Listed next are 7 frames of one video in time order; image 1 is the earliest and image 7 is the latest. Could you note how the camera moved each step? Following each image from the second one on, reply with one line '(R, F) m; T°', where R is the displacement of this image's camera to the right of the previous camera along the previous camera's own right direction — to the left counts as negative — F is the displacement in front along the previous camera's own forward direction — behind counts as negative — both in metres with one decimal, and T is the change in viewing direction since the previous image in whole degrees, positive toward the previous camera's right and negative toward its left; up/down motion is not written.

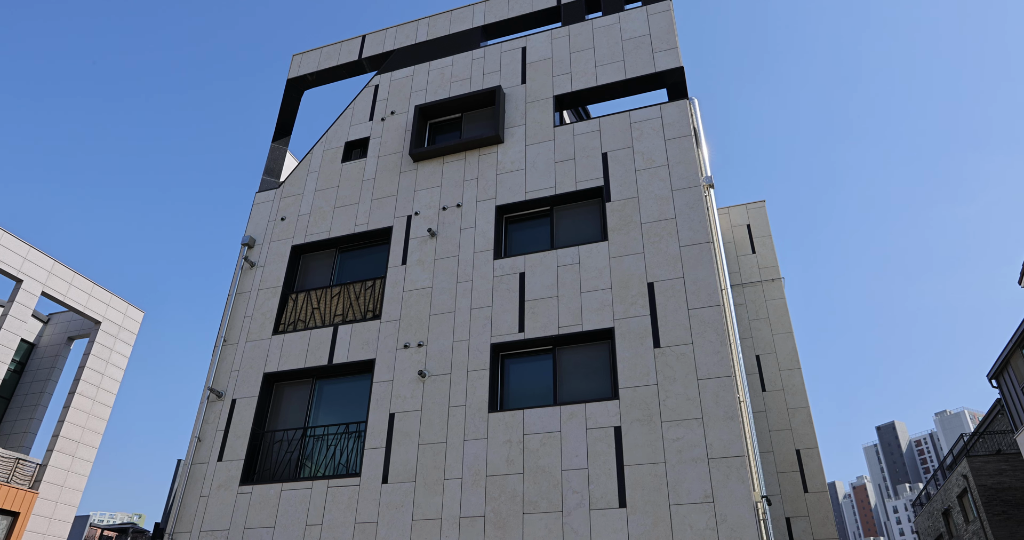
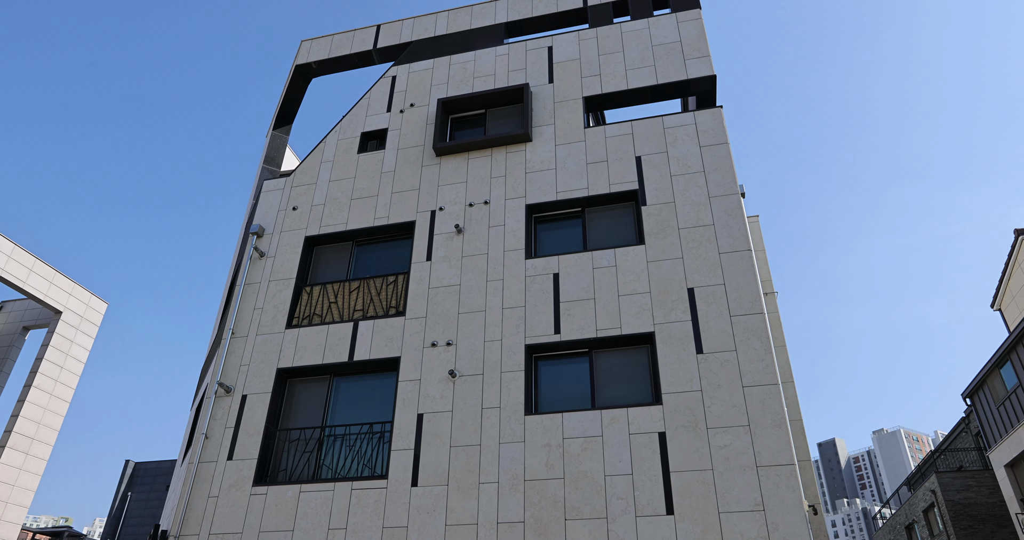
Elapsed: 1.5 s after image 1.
(-1.8, +0.4) m; +4°
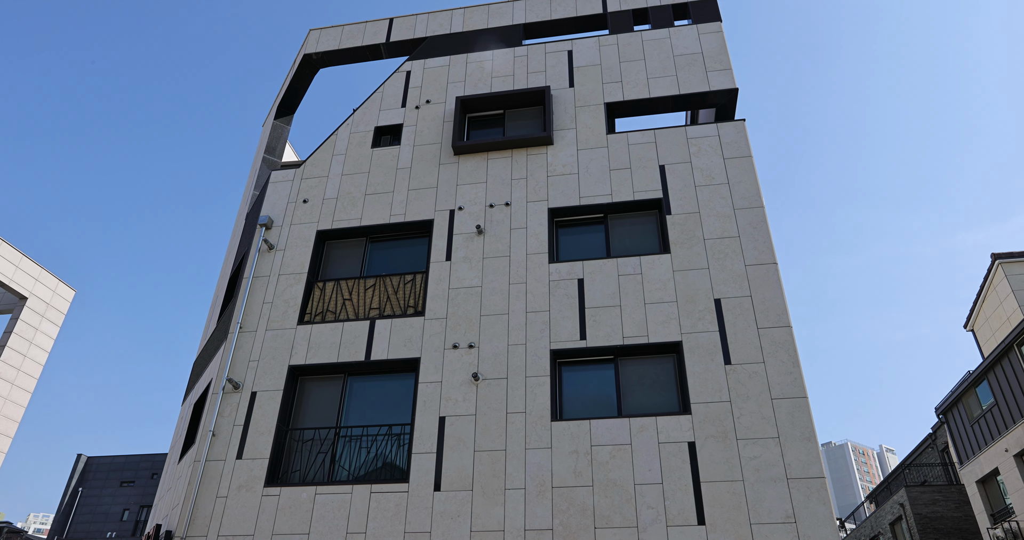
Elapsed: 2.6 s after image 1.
(-1.4, +0.2) m; +3°
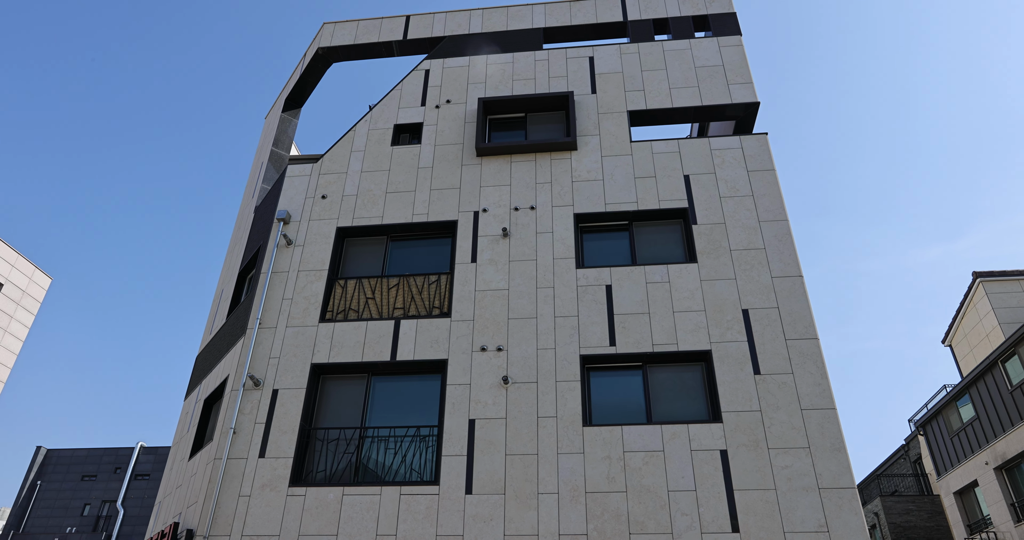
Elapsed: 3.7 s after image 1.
(-1.4, 0.0) m; +3°
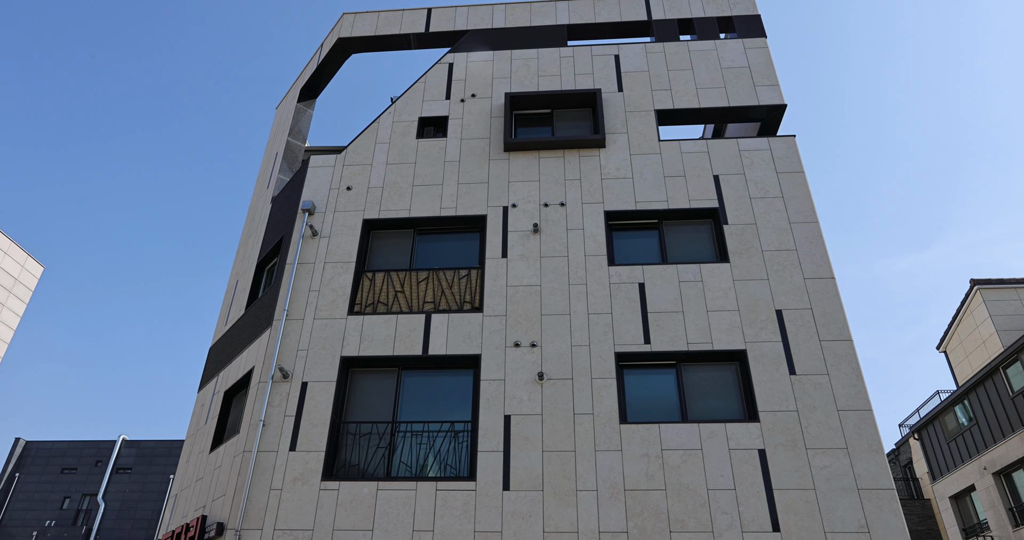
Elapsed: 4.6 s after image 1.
(-1.2, +0.1) m; +2°
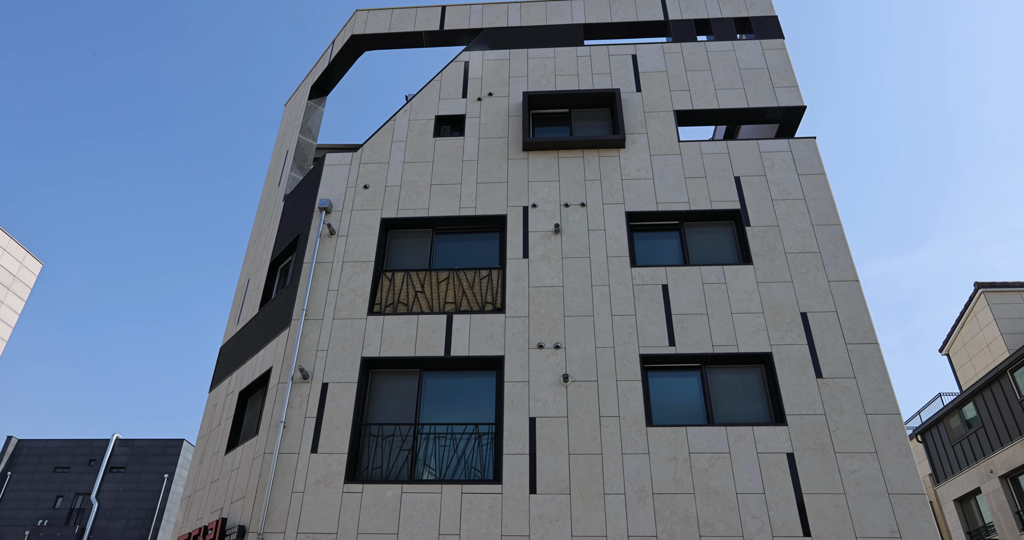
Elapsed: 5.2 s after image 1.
(-0.7, +0.2) m; +1°
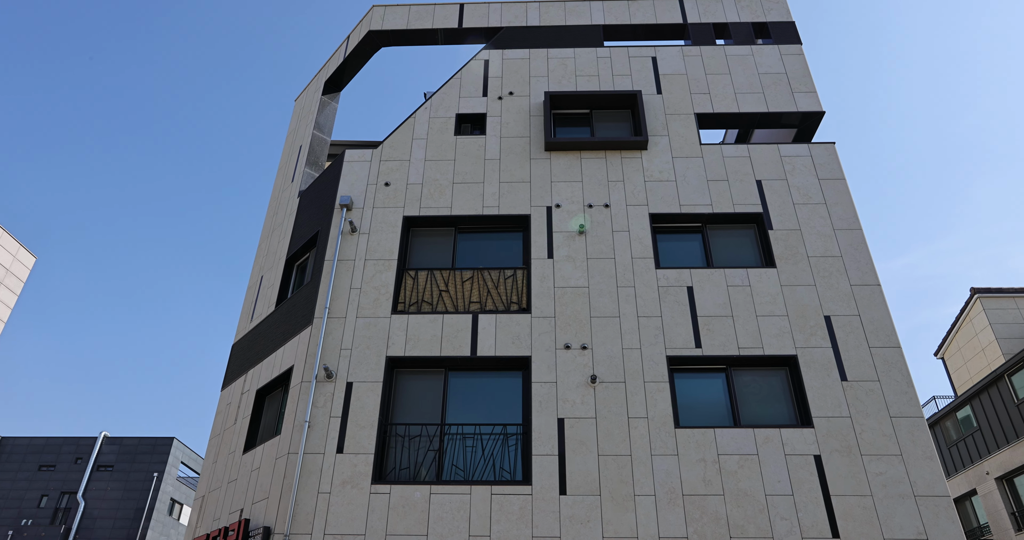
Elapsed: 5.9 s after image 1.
(-0.9, 0.0) m; +1°
